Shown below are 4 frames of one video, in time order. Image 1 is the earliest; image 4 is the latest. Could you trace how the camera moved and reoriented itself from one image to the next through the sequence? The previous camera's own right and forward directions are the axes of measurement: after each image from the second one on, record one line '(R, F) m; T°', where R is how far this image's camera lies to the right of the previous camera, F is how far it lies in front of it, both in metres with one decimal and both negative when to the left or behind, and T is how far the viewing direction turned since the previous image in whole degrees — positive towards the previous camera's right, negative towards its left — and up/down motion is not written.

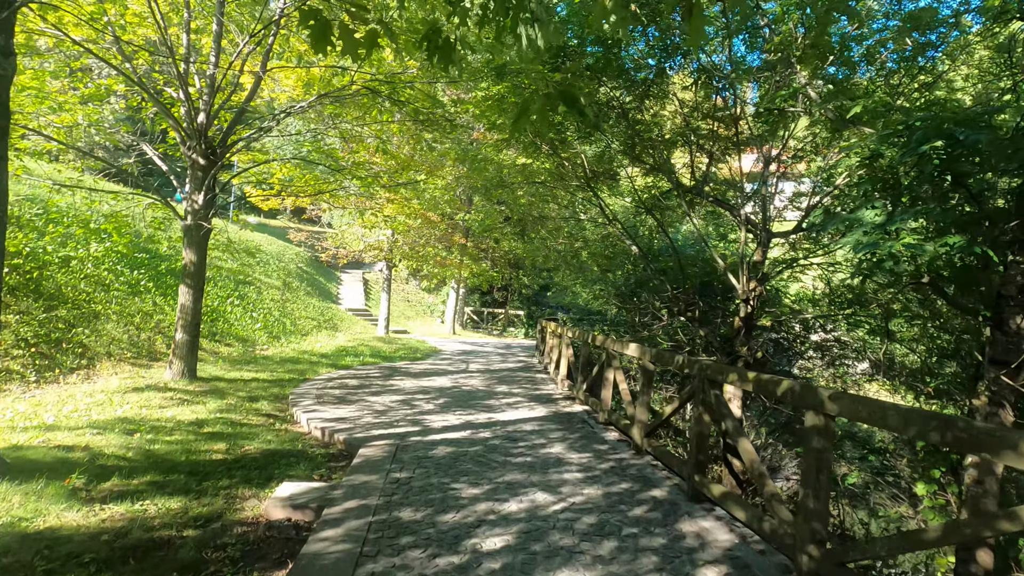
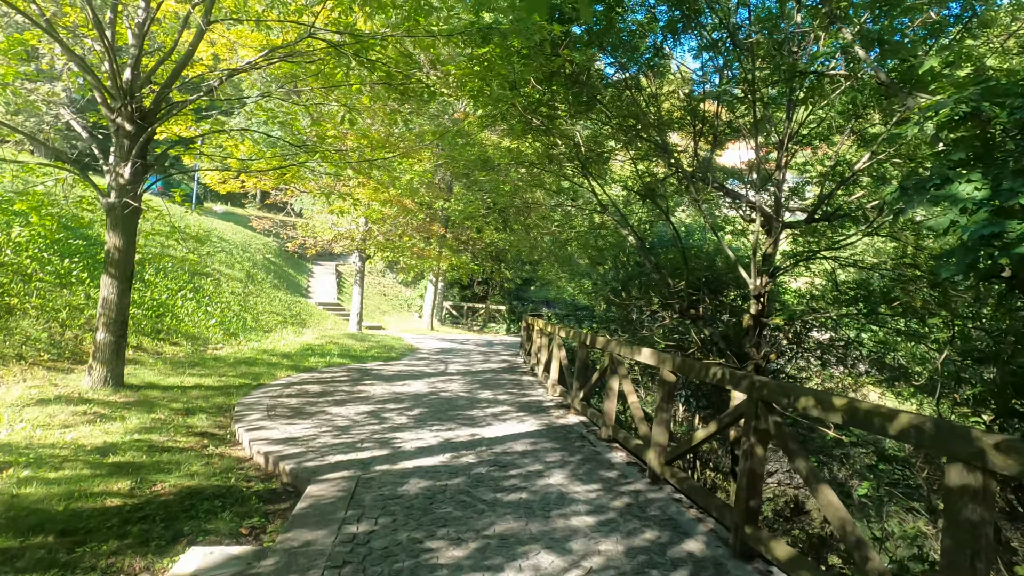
(-0.1, +0.9) m; +2°
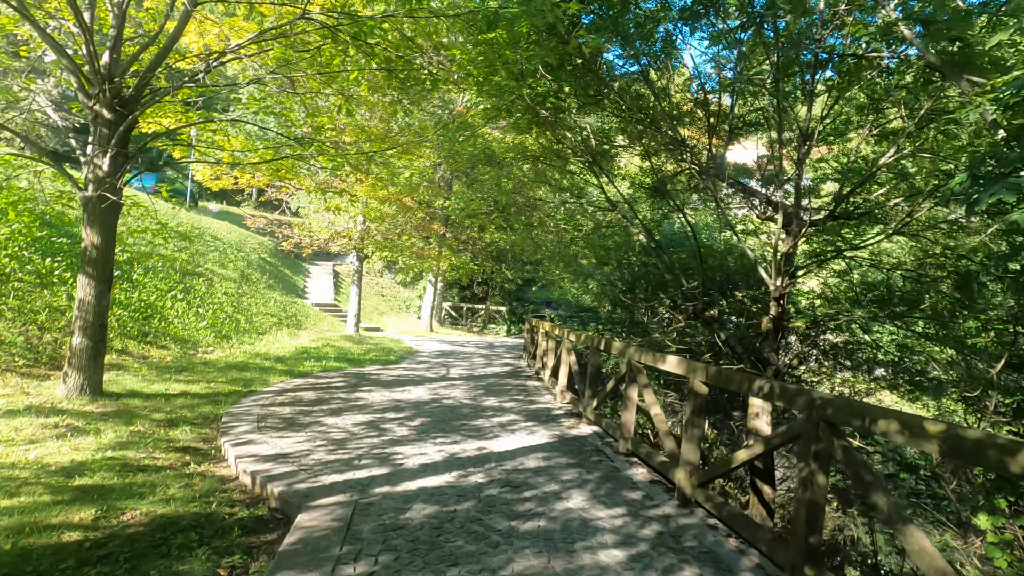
(-0.1, +0.4) m; 0°
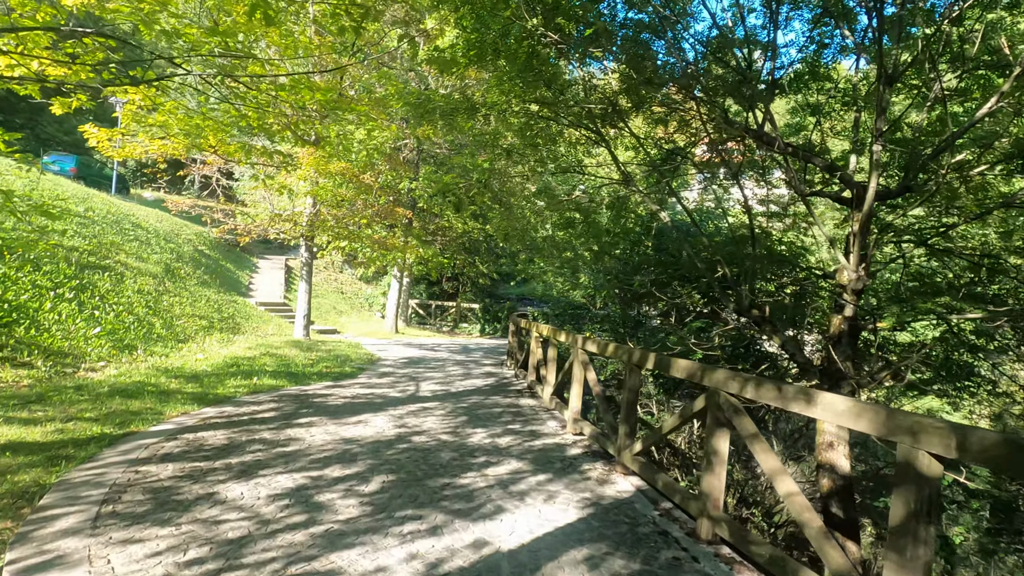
(-0.3, +1.8) m; +4°
